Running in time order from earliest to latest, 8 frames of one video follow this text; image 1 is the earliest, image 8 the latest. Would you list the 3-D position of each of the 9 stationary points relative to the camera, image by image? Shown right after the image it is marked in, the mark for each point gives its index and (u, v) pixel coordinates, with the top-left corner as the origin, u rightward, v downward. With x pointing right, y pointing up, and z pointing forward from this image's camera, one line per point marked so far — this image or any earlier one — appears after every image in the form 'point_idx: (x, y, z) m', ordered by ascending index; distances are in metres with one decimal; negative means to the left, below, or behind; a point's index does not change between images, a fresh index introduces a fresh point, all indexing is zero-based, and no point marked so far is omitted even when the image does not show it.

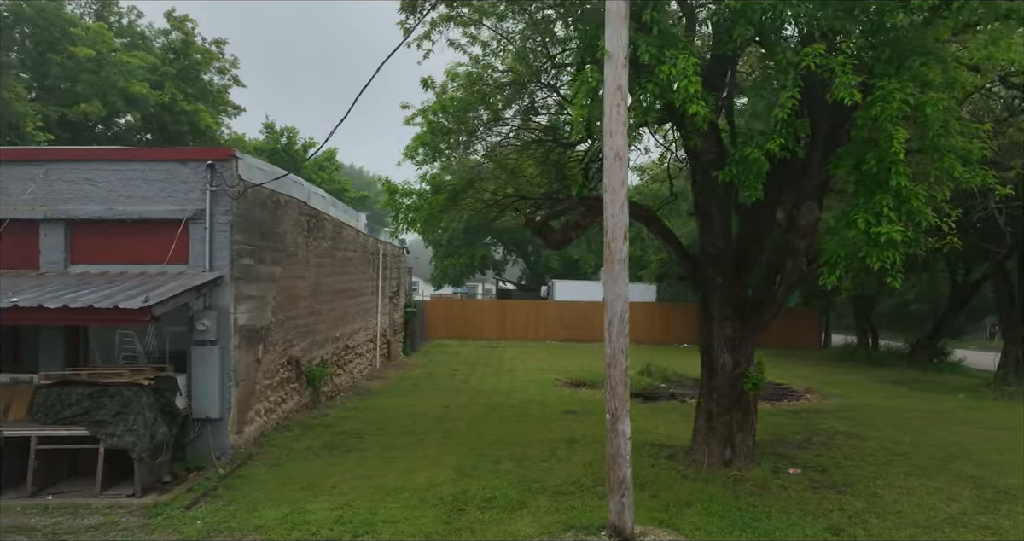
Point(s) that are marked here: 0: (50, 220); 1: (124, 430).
0: (-4.3, +0.5, +8.7) m
1: (-3.1, -1.3, +7.5) m
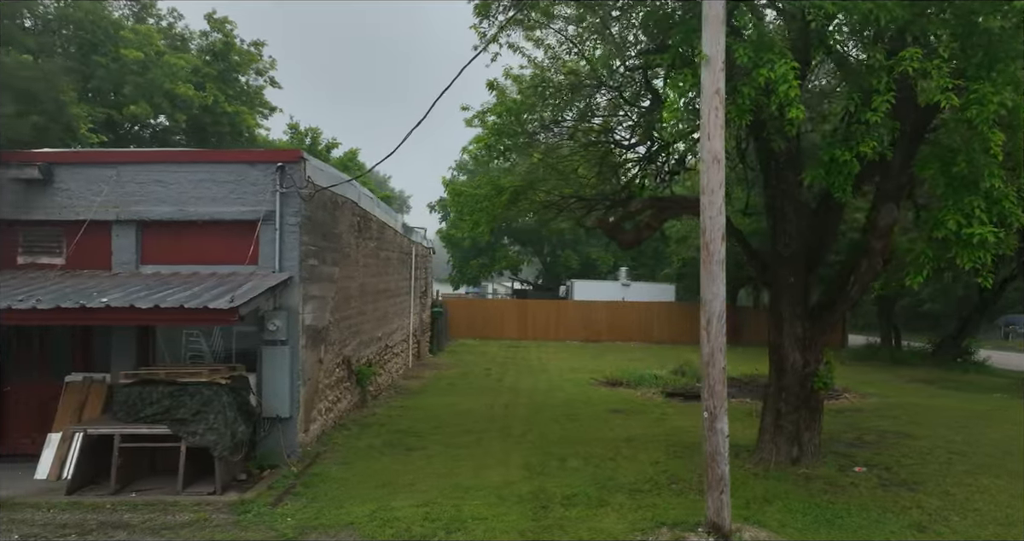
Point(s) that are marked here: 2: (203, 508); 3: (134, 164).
0: (-3.7, +0.5, +8.8) m
1: (-2.5, -1.3, +7.6) m
2: (-2.3, -1.8, +7.0) m
3: (-3.6, +1.0, +8.9) m
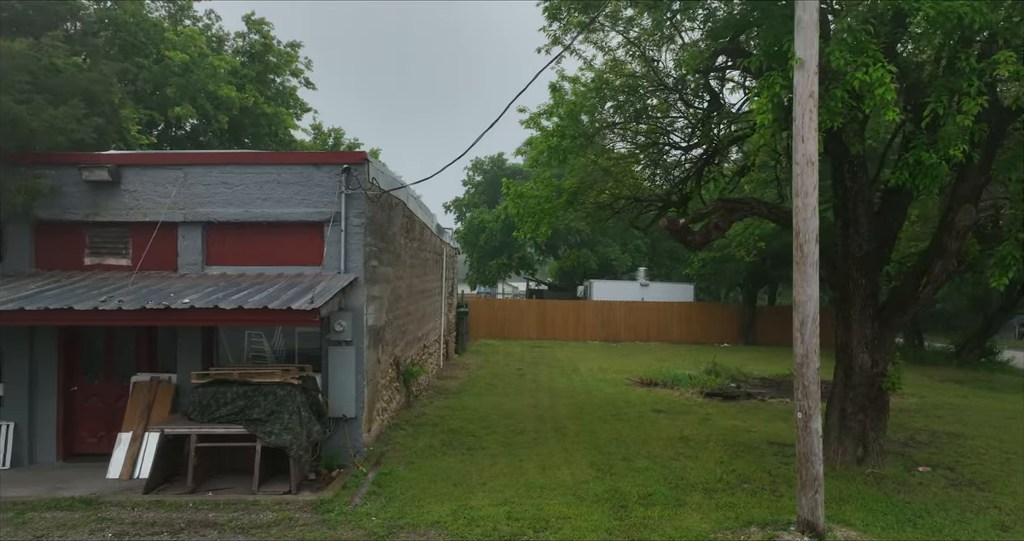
0: (-3.1, +0.5, +8.9) m
1: (-1.9, -1.3, +7.7) m
2: (-1.7, -1.8, +7.1) m
3: (-3.0, +1.0, +9.0) m
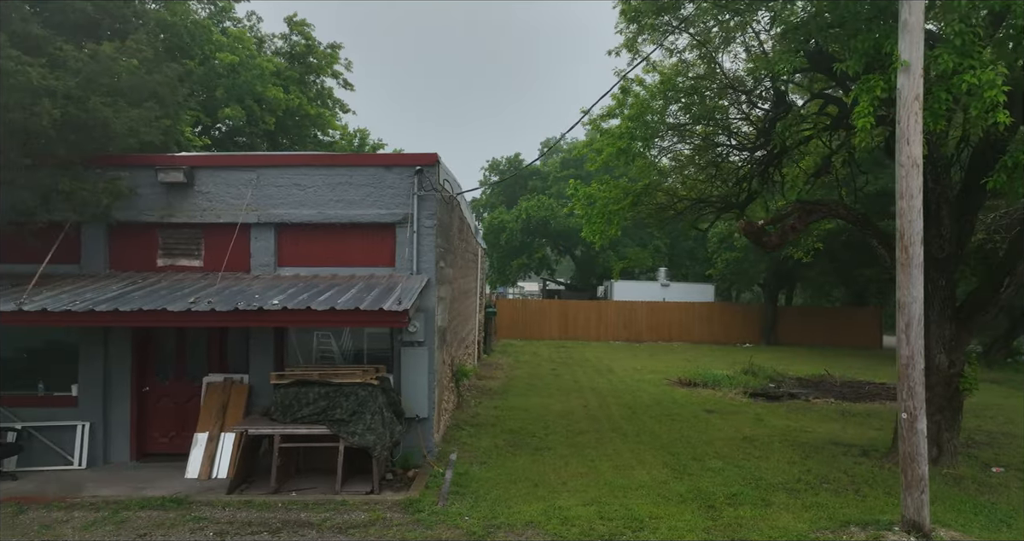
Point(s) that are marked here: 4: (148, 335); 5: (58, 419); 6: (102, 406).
0: (-2.4, +0.4, +8.9) m
1: (-1.2, -1.3, +7.7) m
2: (-1.0, -1.8, +7.1) m
3: (-2.3, +1.0, +9.0) m
4: (-3.6, -0.6, +9.2) m
5: (-4.3, -1.4, +8.9) m
6: (-3.9, -1.3, +8.9) m
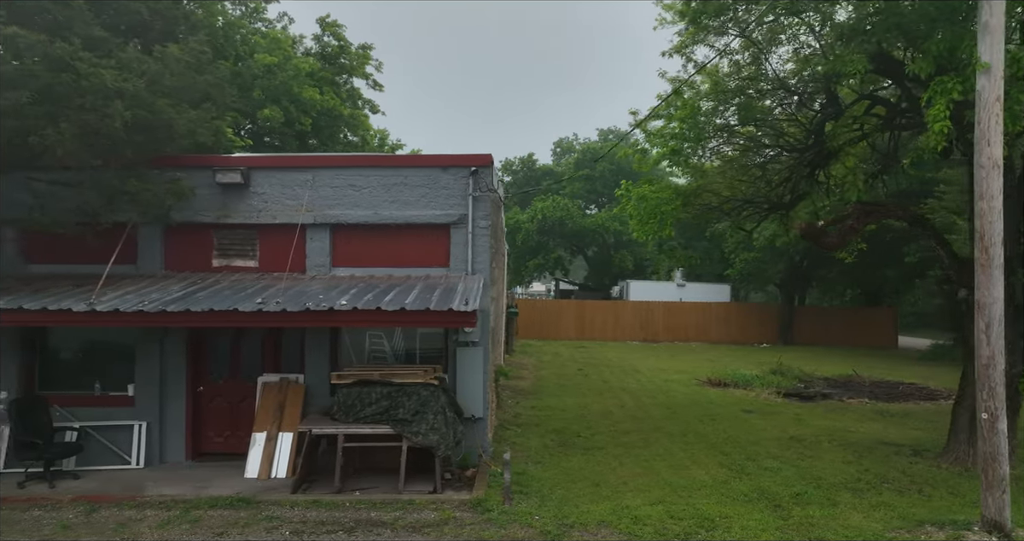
0: (-1.9, +0.4, +9.0) m
1: (-0.7, -1.3, +7.7) m
2: (-0.5, -1.8, +7.2) m
3: (-1.8, +1.0, +9.1) m
4: (-3.1, -0.6, +9.3) m
5: (-3.8, -1.4, +8.9) m
6: (-3.4, -1.3, +9.0) m
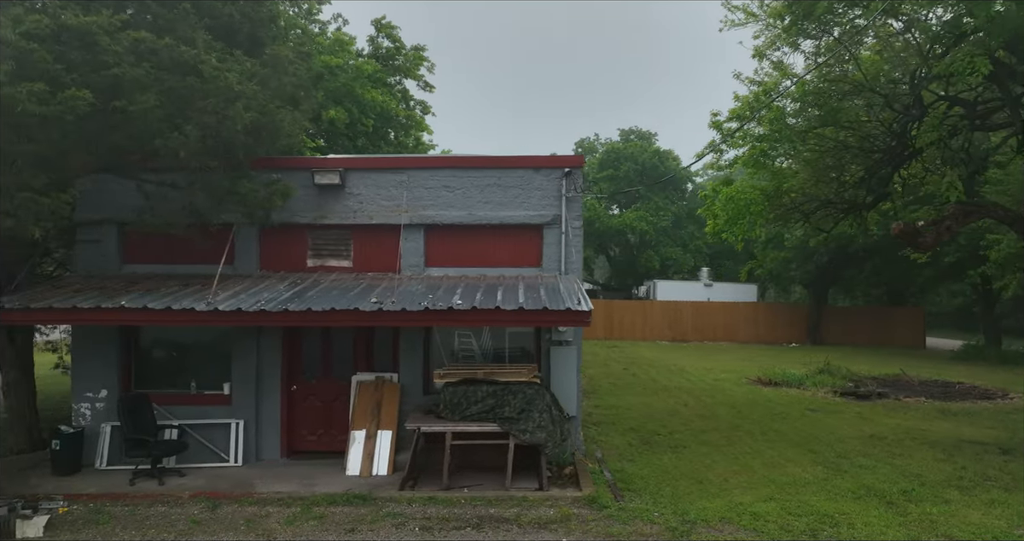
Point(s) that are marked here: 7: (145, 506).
0: (-1.0, +0.4, +9.0) m
1: (+0.2, -1.3, +7.8) m
2: (+0.4, -1.8, +7.3) m
3: (-0.9, +1.0, +9.1) m
4: (-2.2, -0.6, +9.4) m
5: (-2.9, -1.4, +9.0) m
6: (-2.5, -1.3, +9.1) m
7: (-2.8, -1.8, +7.2) m
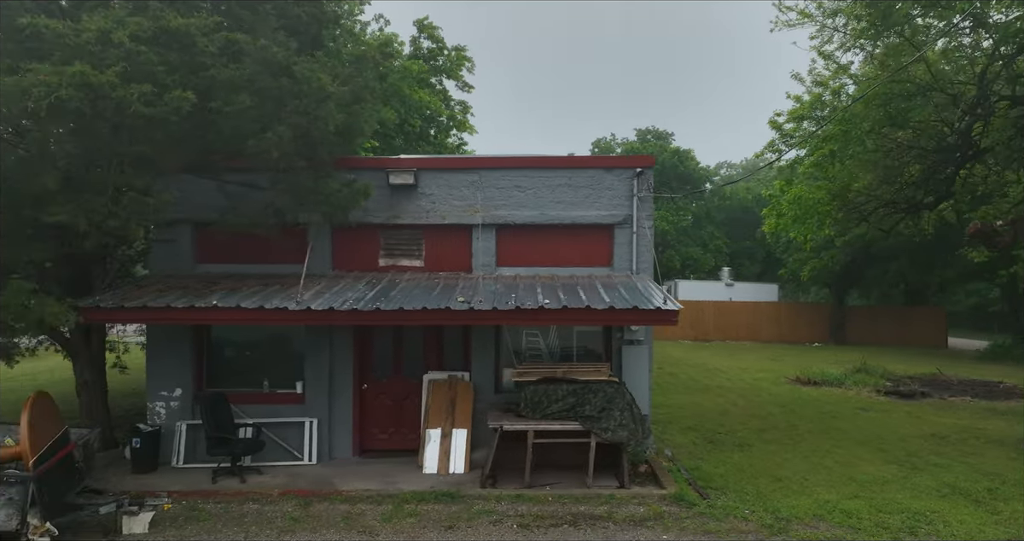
0: (-0.3, +0.5, +9.1) m
1: (+0.9, -1.3, +7.9) m
2: (+1.0, -1.8, +7.3) m
3: (-0.2, +1.0, +9.2) m
4: (-1.5, -0.6, +9.5) m
5: (-2.2, -1.4, +9.1) m
6: (-1.8, -1.3, +9.1) m
7: (-2.1, -1.8, +7.2) m
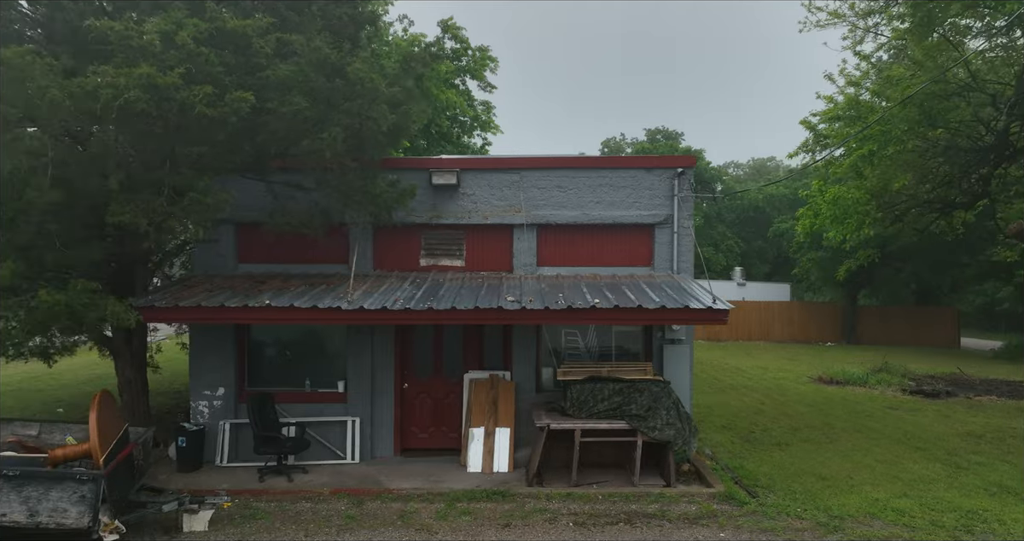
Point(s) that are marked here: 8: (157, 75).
0: (+0.1, +0.5, +9.1) m
1: (+1.3, -1.3, +7.9) m
2: (+1.4, -1.8, +7.4) m
3: (+0.2, +1.0, +9.2) m
4: (-1.1, -0.6, +9.5) m
5: (-1.8, -1.4, +9.1) m
6: (-1.4, -1.3, +9.2) m
7: (-1.7, -1.8, +7.3) m
8: (-2.3, +1.2, +6.0) m
